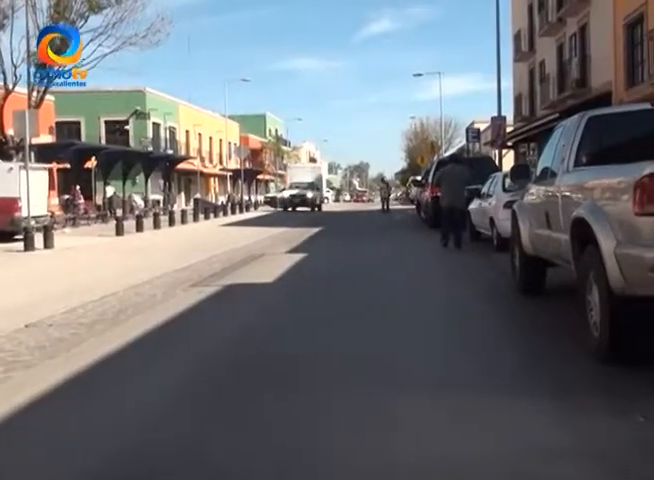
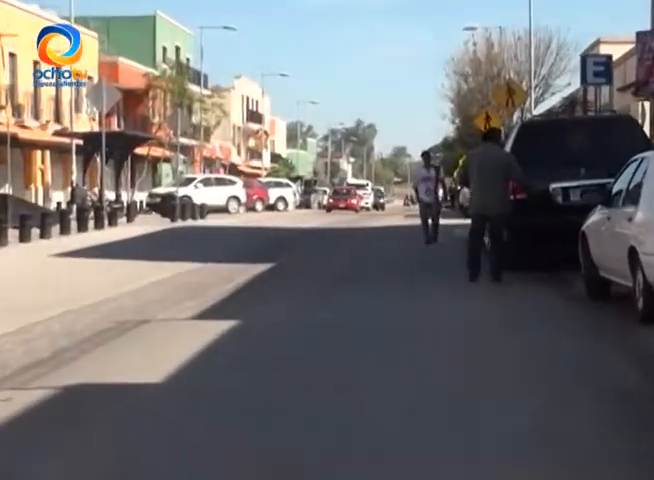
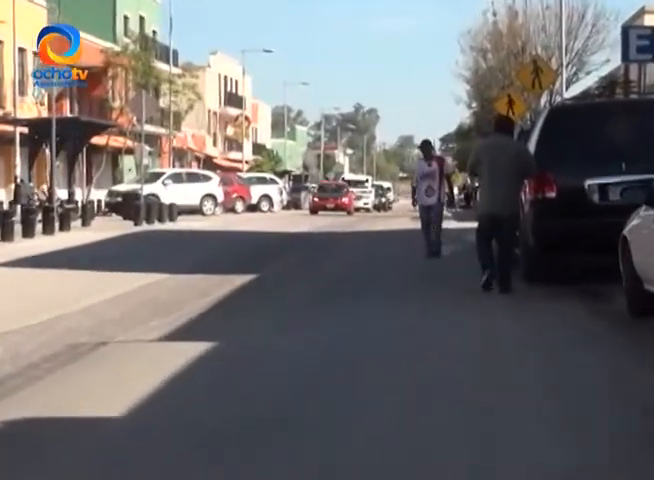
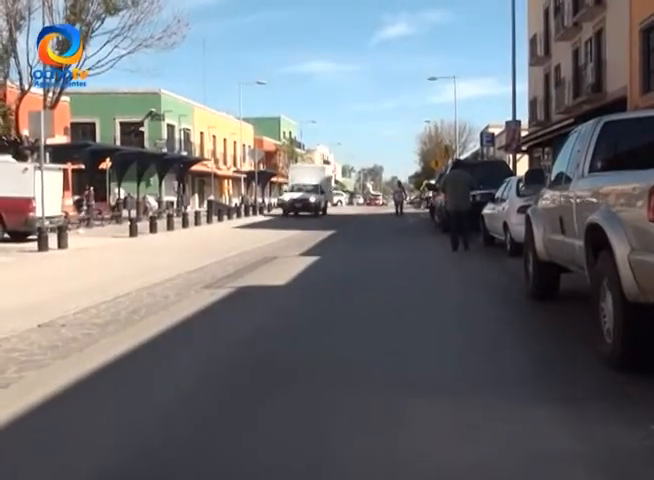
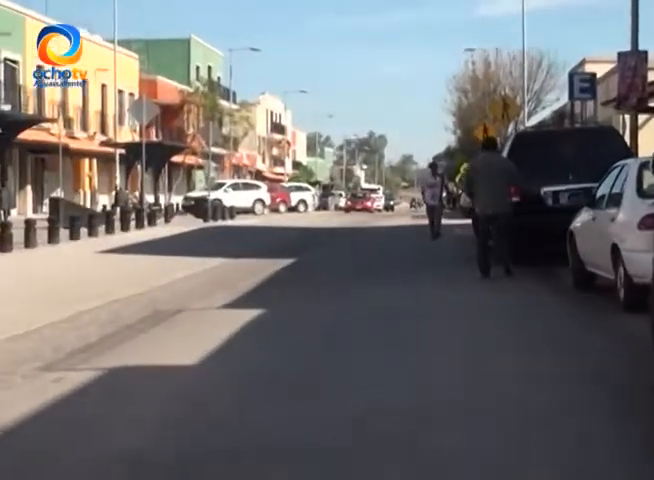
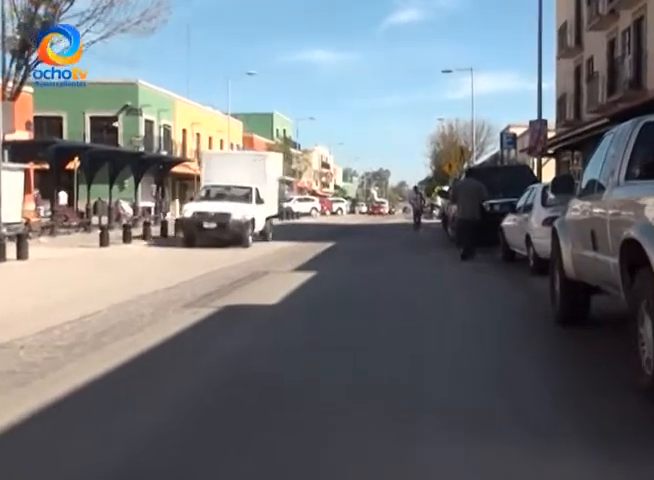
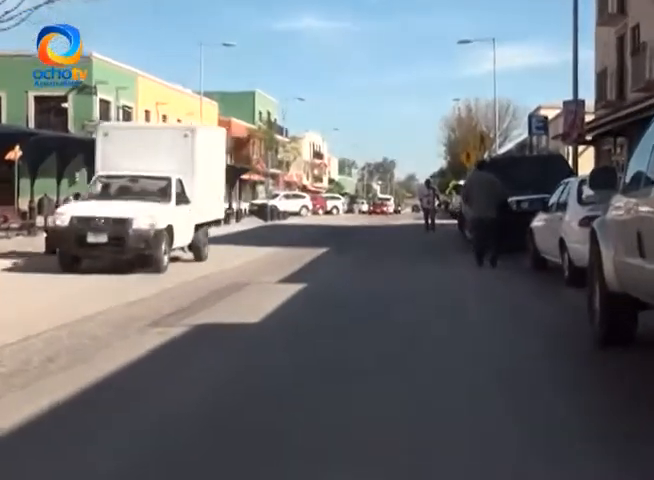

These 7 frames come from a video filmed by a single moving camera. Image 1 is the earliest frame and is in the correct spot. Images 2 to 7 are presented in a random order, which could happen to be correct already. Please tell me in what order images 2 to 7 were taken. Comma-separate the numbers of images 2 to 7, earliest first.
4, 6, 7, 5, 2, 3
